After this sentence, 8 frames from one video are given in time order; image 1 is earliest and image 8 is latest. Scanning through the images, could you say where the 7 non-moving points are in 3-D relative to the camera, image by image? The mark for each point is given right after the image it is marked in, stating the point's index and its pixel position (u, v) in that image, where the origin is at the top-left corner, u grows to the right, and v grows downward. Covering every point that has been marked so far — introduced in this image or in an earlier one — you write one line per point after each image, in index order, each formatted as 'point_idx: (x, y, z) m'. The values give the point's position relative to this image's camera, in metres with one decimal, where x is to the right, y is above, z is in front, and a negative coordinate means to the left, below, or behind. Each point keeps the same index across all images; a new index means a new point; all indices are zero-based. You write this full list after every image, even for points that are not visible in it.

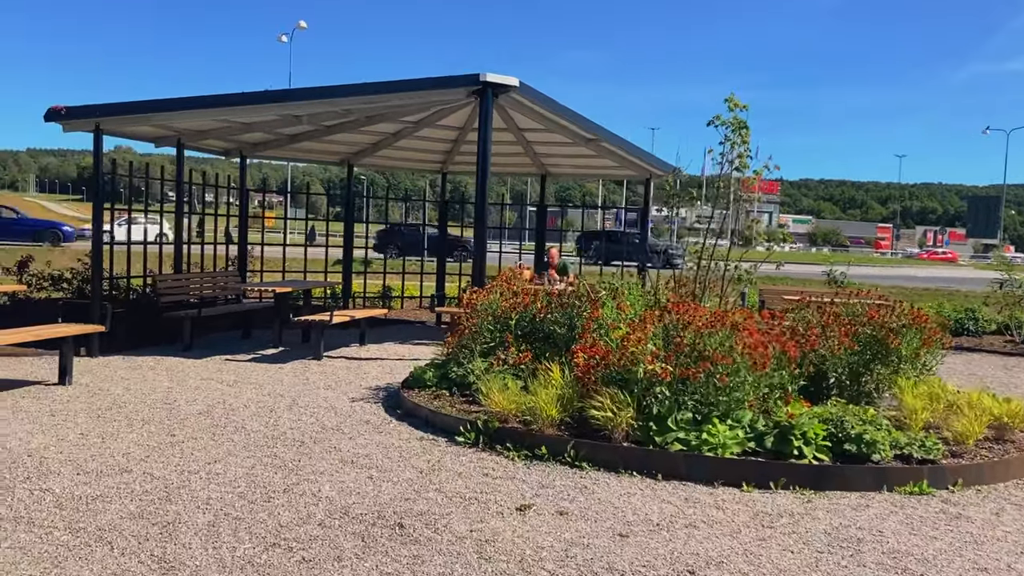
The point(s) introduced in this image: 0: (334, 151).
0: (-2.5, +1.9, +13.2) m
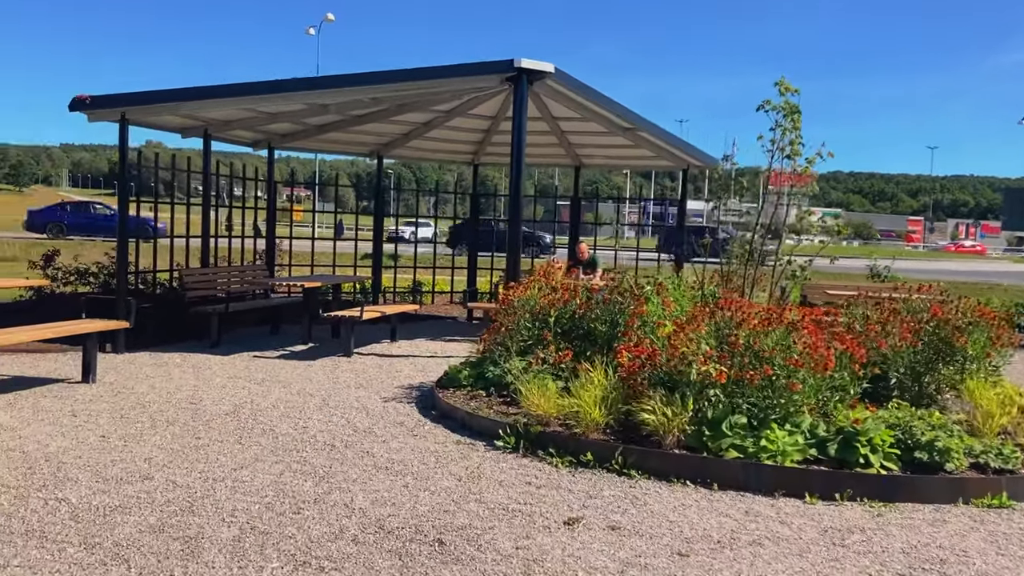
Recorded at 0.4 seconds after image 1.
0: (-2.0, +2.0, +12.9) m
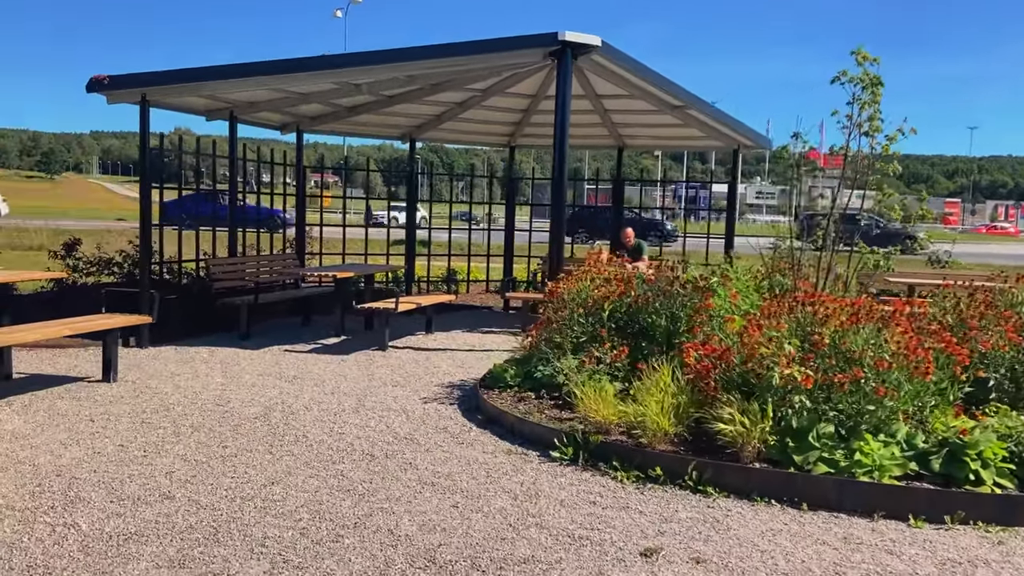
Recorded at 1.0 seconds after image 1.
0: (-1.5, +2.1, +12.3) m
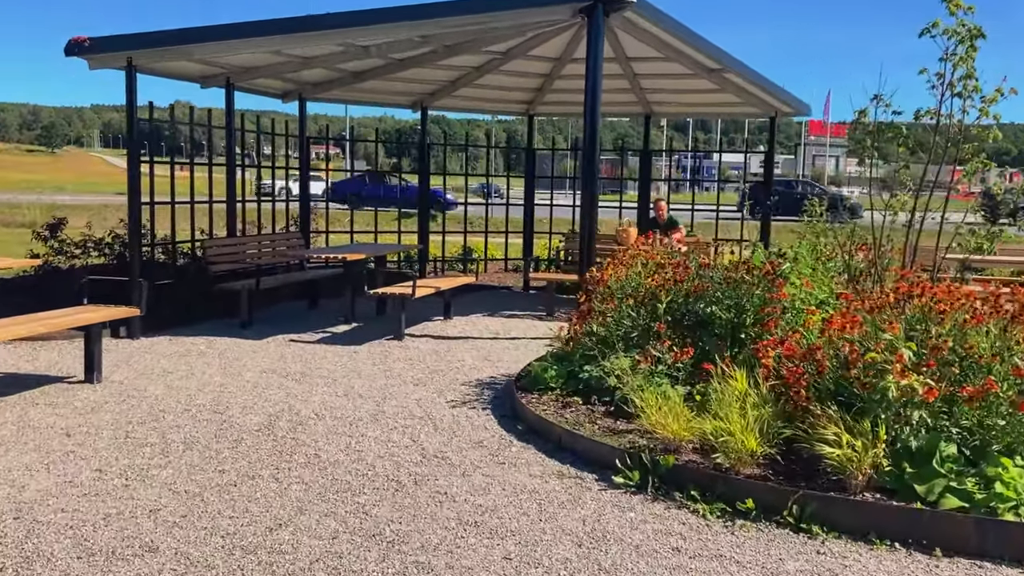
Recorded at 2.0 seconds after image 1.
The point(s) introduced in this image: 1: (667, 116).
0: (-1.3, +2.4, +11.4) m
1: (+2.0, +2.3, +12.5) m
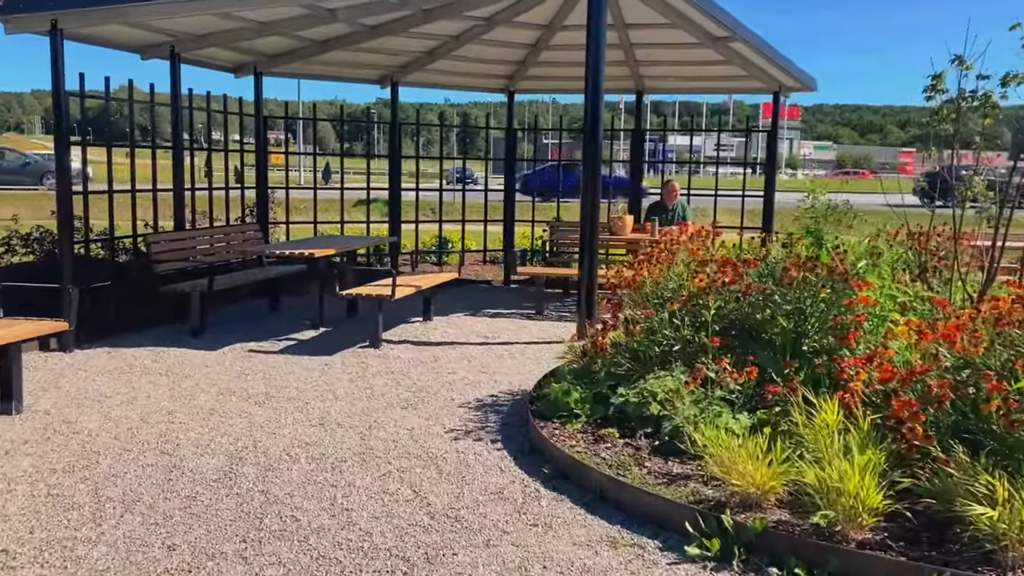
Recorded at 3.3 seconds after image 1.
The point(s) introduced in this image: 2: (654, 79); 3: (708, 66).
0: (-1.5, +2.4, +10.2) m
1: (+1.8, +2.4, +11.5) m
2: (+1.6, +2.4, +11.0) m
3: (+2.1, +2.4, +10.3) m
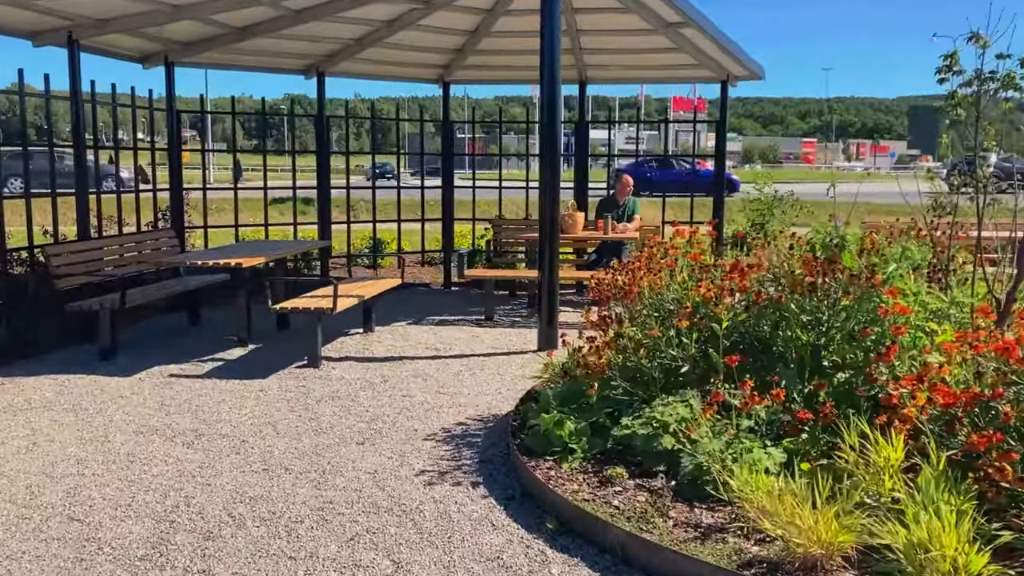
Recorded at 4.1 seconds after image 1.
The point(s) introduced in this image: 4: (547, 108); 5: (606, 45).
0: (-2.1, +2.3, +9.3) m
1: (+1.0, +2.4, +10.9) m
2: (+0.9, +2.4, +10.4) m
3: (+1.5, +2.4, +9.7) m
4: (+0.3, +1.3, +6.9) m
5: (+0.9, +2.4, +9.5) m
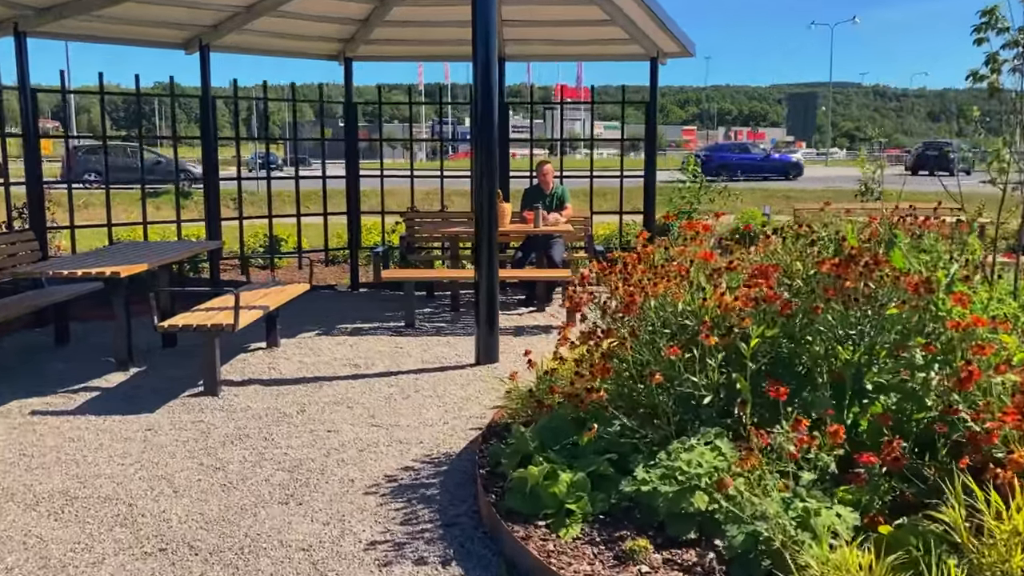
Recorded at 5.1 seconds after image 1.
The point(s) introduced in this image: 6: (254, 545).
0: (-2.8, +2.2, +8.1) m
1: (+0.1, +2.4, +10.0) m
2: (+0.1, +2.4, +9.5) m
3: (+0.7, +2.4, +8.8) m
4: (-0.2, +1.2, +6.0) m
5: (+0.2, +2.4, +8.6) m
6: (-0.9, -0.9, +3.4) m
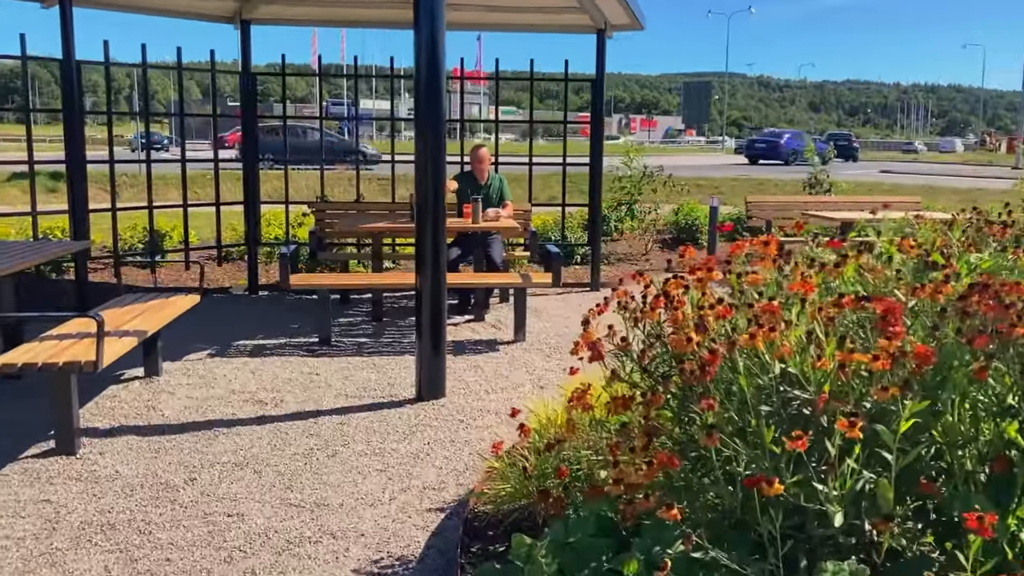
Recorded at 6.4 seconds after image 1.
0: (-3.3, +2.2, +6.4) m
1: (-0.6, +2.4, +8.7) m
2: (-0.5, +2.4, +8.1) m
3: (+0.1, +2.4, +7.6) m
4: (-0.4, +1.1, +4.7) m
5: (-0.4, +2.4, +7.3) m
6: (-0.9, -1.0, +2.1) m
